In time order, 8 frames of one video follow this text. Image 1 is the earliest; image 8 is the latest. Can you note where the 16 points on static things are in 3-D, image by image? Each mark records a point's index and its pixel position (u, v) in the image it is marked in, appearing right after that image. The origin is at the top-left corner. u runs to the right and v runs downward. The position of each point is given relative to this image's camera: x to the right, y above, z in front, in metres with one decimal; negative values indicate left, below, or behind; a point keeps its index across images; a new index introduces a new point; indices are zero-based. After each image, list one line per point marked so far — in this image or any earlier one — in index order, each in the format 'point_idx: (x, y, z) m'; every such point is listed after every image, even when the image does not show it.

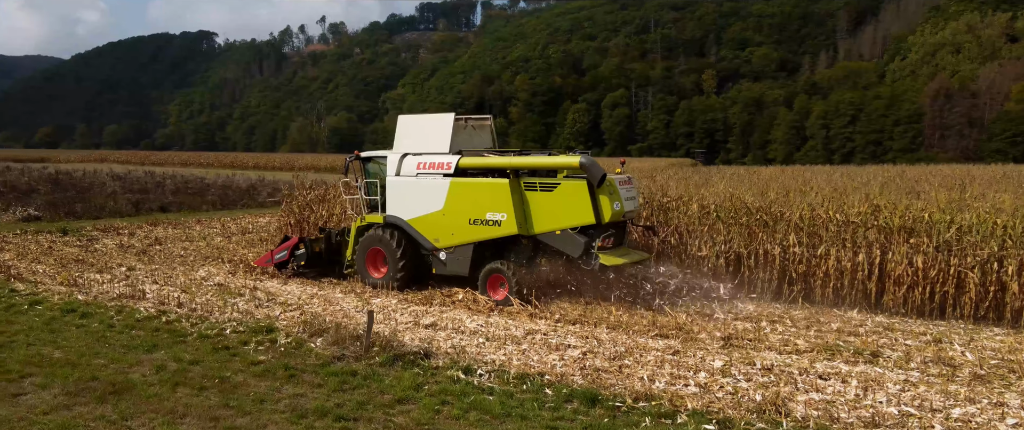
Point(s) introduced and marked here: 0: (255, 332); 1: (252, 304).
0: (-2.3, -1.1, +7.6) m
1: (-2.8, -1.0, +9.2) m
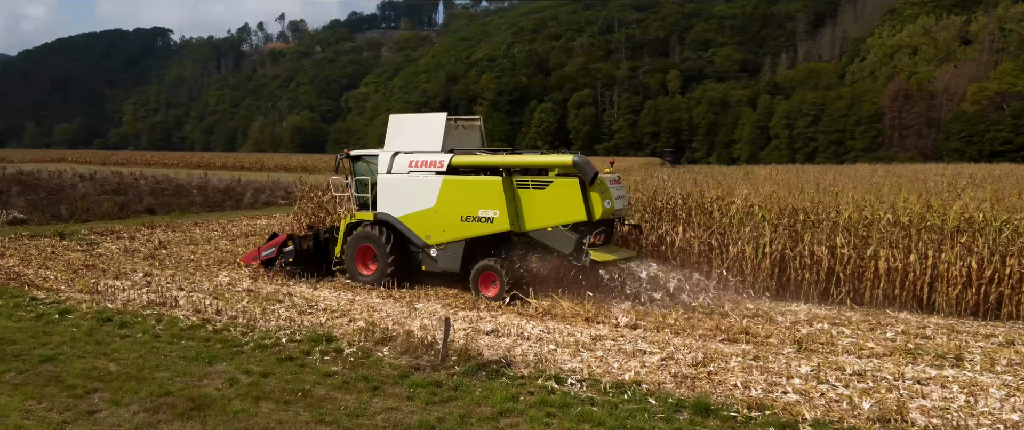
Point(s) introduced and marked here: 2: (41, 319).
0: (-1.7, -1.1, +7.4) m
1: (-2.3, -1.0, +8.9) m
2: (-4.7, -1.0, +8.4) m
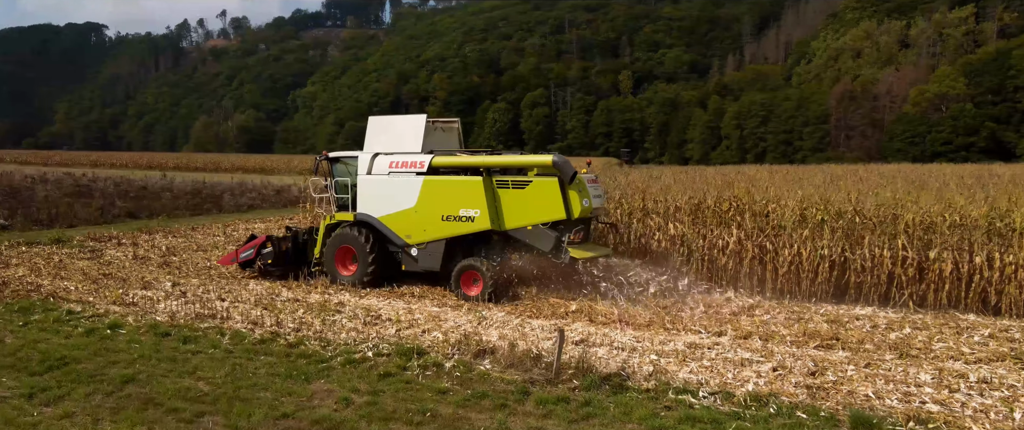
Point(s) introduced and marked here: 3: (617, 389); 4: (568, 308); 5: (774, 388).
0: (-0.9, -1.2, +7.0) m
1: (-1.6, -1.1, +8.5) m
2: (-3.9, -1.1, +7.8) m
3: (+0.8, -1.3, +6.1) m
4: (+0.7, -1.0, +9.3) m
5: (+1.9, -1.3, +6.1) m
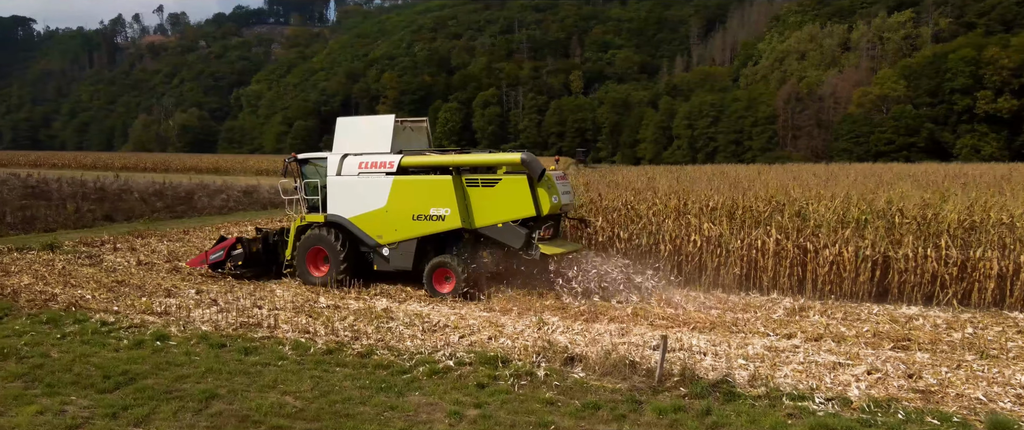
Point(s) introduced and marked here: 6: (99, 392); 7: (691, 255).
0: (-0.2, -1.2, +6.8) m
1: (-0.9, -1.1, +8.2) m
2: (-3.3, -1.2, +7.4) m
3: (+1.5, -1.3, +5.9) m
4: (+1.3, -1.1, +9.2) m
5: (+2.7, -1.3, +6.1) m
6: (-3.0, -1.3, +6.1) m
7: (+2.3, -0.5, +10.9) m
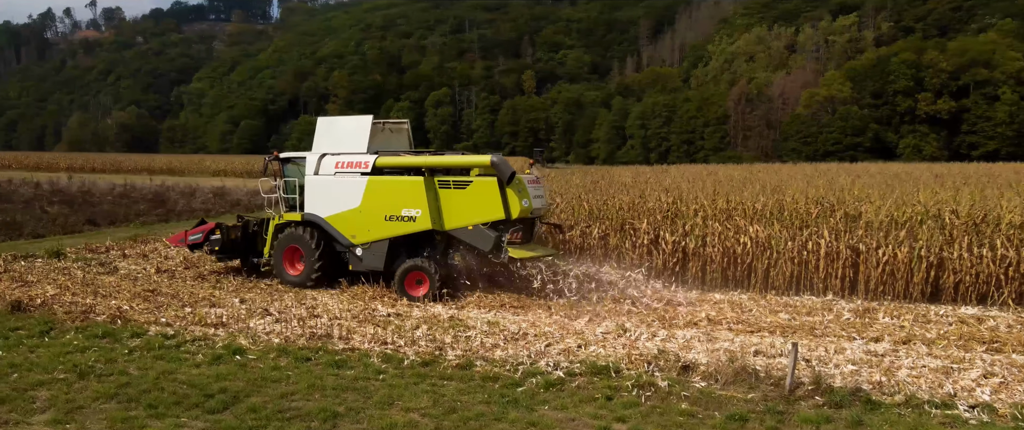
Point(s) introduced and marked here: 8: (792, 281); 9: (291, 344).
0: (+0.7, -1.3, +6.6) m
1: (-0.2, -1.2, +7.9) m
2: (-2.4, -1.2, +6.9) m
3: (+2.5, -1.3, +5.8) m
4: (+2.0, -1.1, +9.1) m
5: (+3.6, -1.3, +6.1) m
6: (-2.1, -1.3, +5.7) m
7: (+2.9, -0.5, +10.9) m
8: (+3.6, -0.8, +10.6) m
9: (-2.0, -1.2, +7.6) m
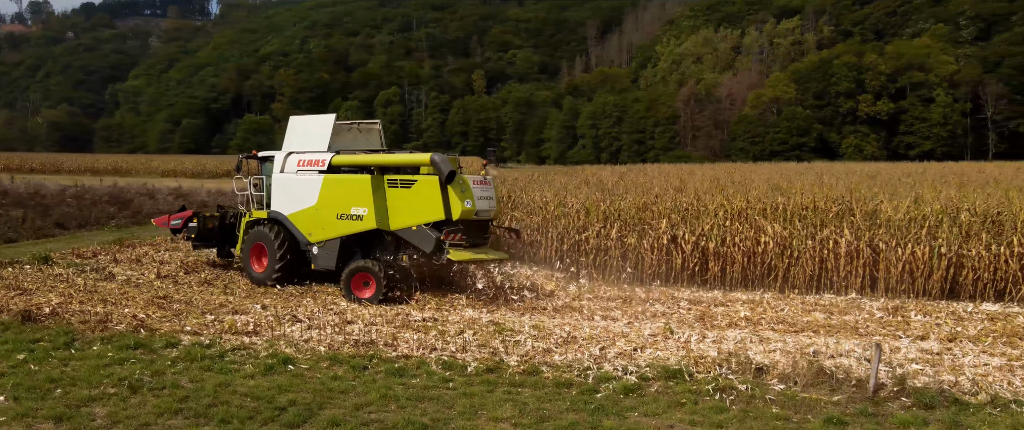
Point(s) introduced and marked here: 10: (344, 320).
0: (+1.3, -1.3, +6.5) m
1: (+0.3, -1.2, +7.8) m
2: (-1.9, -1.2, +6.6) m
3: (+3.1, -1.3, +5.8) m
4: (+2.4, -1.1, +9.0) m
5: (+4.2, -1.3, +6.1) m
6: (-1.4, -1.4, +5.4) m
7: (+3.2, -0.5, +10.9) m
8: (+3.8, -0.8, +10.7) m
9: (-1.5, -1.2, +7.3) m
10: (-1.7, -1.1, +8.6) m
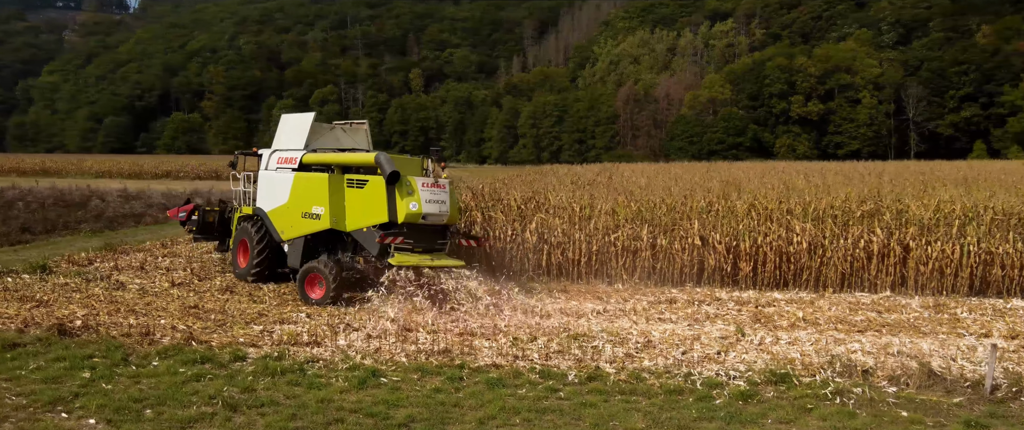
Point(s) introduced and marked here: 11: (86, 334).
0: (+2.1, -1.3, +6.4) m
1: (+1.0, -1.2, +7.6) m
2: (-1.1, -1.3, +6.3) m
3: (+3.9, -1.3, +5.9) m
4: (+3.0, -1.1, +9.0) m
5: (+5.0, -1.3, +6.3) m
6: (-0.5, -1.4, +5.0) m
7: (+3.6, -0.5, +10.9) m
8: (+4.3, -0.8, +10.8) m
9: (-0.8, -1.2, +7.0) m
10: (-1.1, -1.1, +8.2) m
11: (-3.9, -1.1, +7.7) m
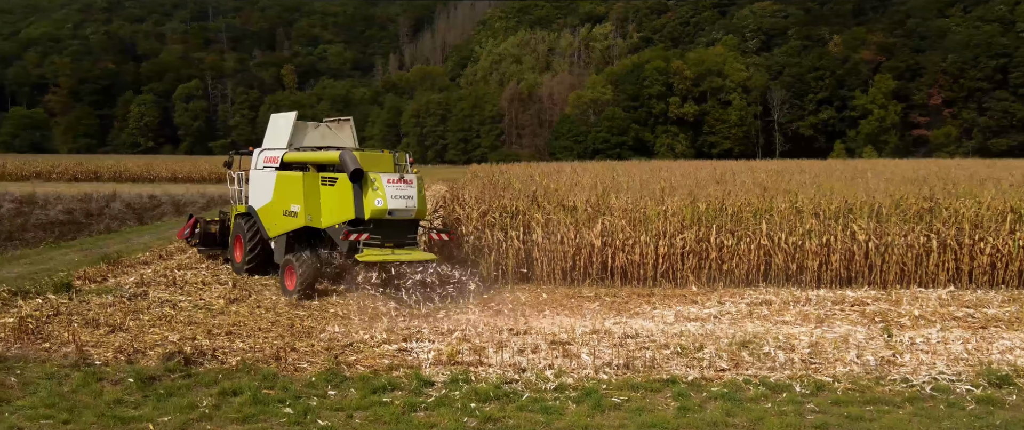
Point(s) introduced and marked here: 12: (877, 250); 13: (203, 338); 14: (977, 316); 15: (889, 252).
0: (+3.8, -1.3, +6.3) m
1: (+2.5, -1.2, +7.4) m
2: (+0.7, -1.3, +5.7) m
3: (+5.7, -1.3, +6.2) m
4: (+4.2, -1.1, +9.1) m
5: (+6.7, -1.3, +6.7) m
6: (+1.4, -1.4, +4.6) m
7: (+4.5, -0.5, +11.1) m
8: (+5.2, -0.8, +11.1) m
9: (+0.8, -1.3, +6.5) m
10: (+0.3, -1.2, +7.6) m
11: (-2.4, -1.2, +6.7) m
12: (+4.8, -0.5, +11.0) m
13: (-2.9, -1.1, +7.5) m
14: (+5.0, -1.1, +8.9) m
15: (+5.0, -0.5, +11.0) m
